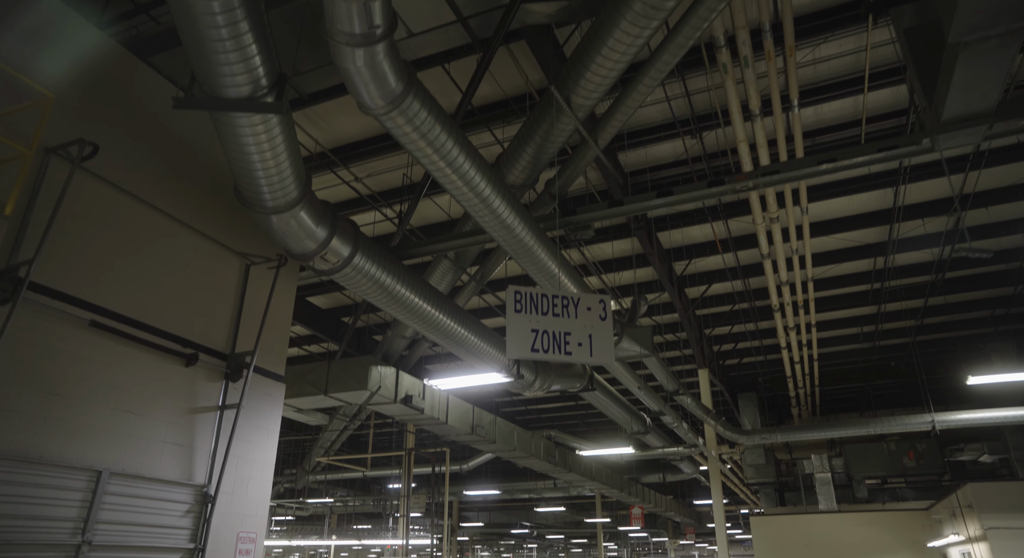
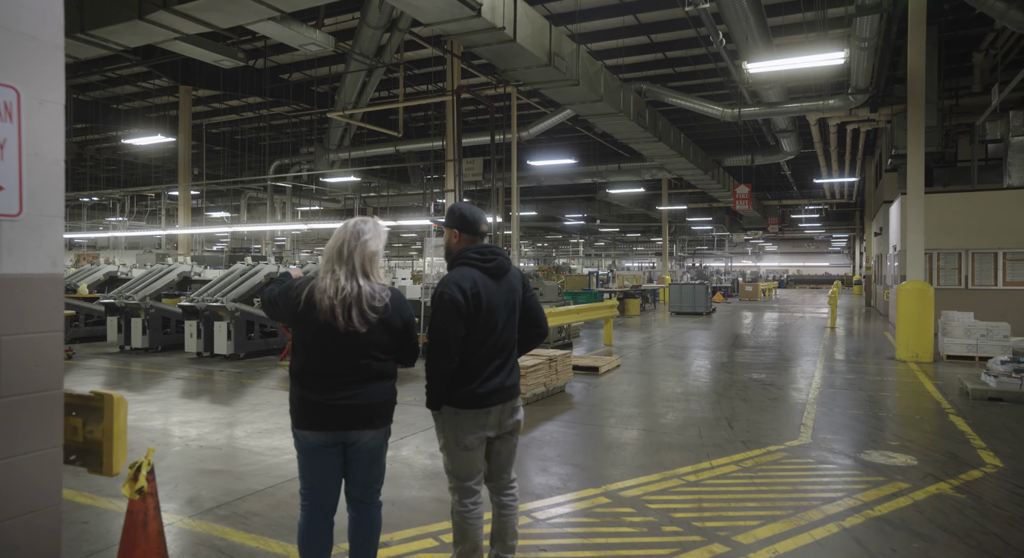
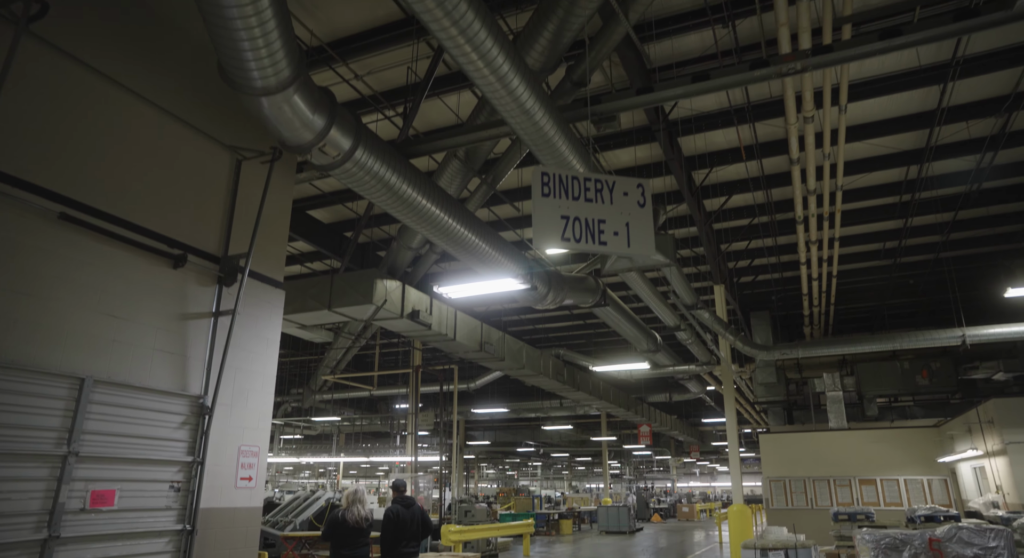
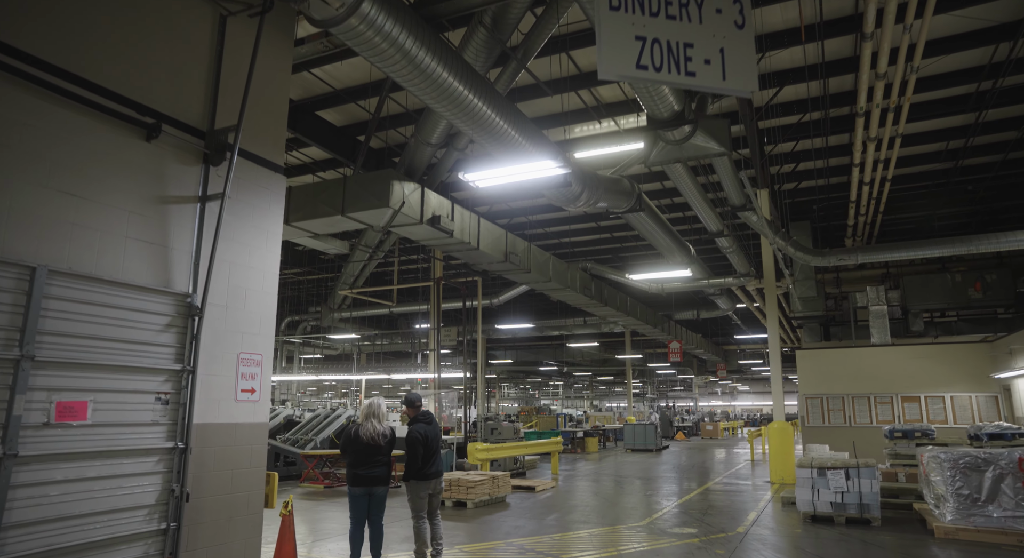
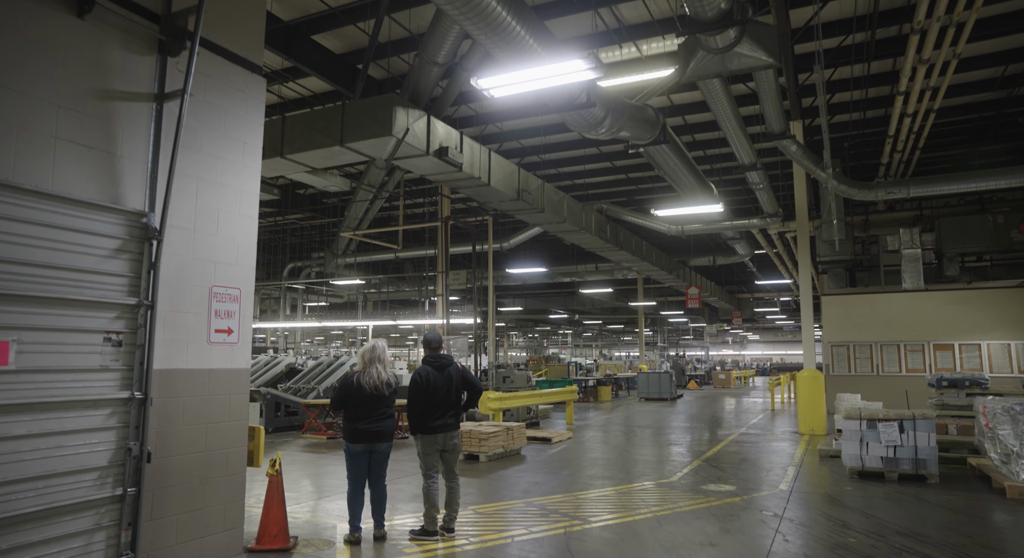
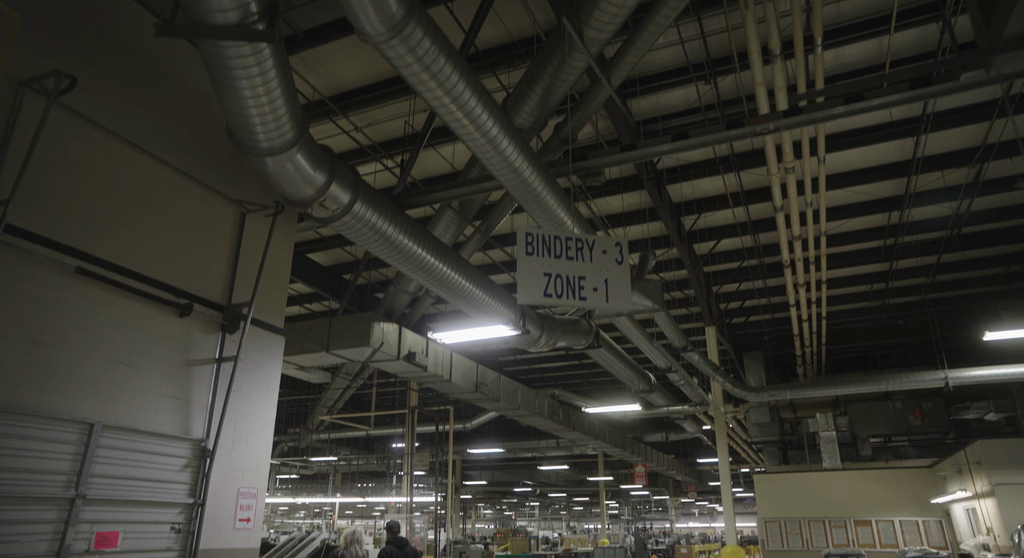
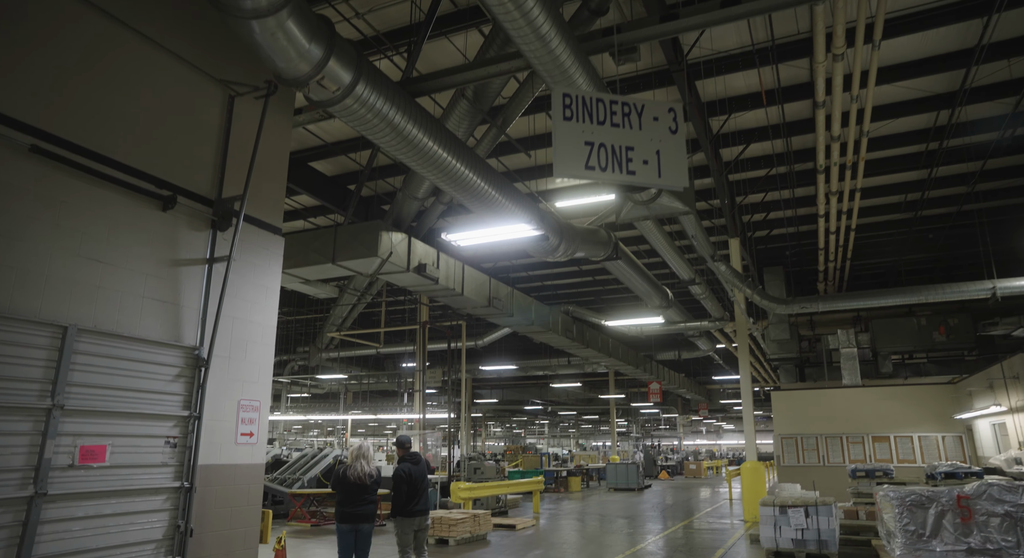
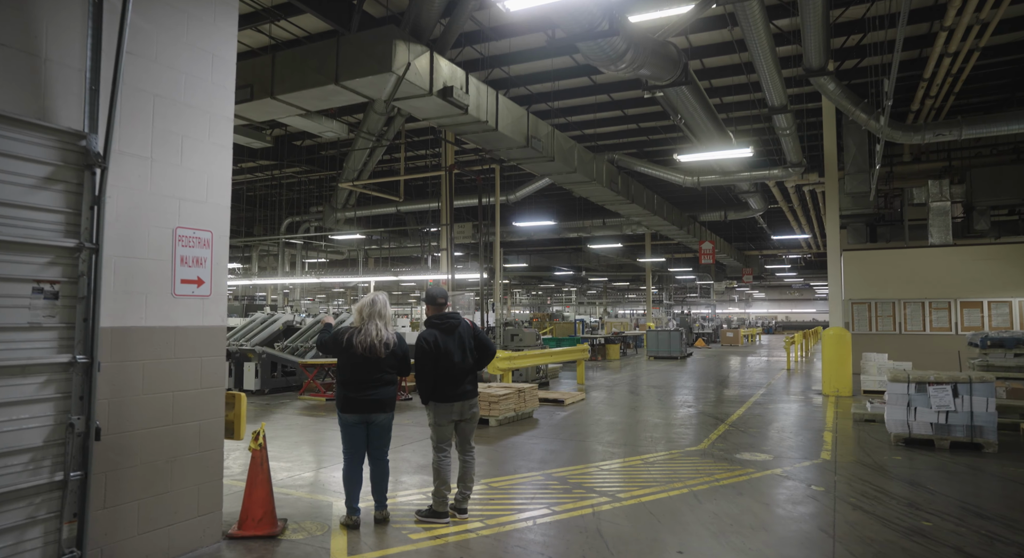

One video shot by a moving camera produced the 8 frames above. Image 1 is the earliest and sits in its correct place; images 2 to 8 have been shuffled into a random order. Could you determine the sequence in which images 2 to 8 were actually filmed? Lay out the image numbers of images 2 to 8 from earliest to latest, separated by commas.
6, 3, 7, 4, 5, 8, 2
